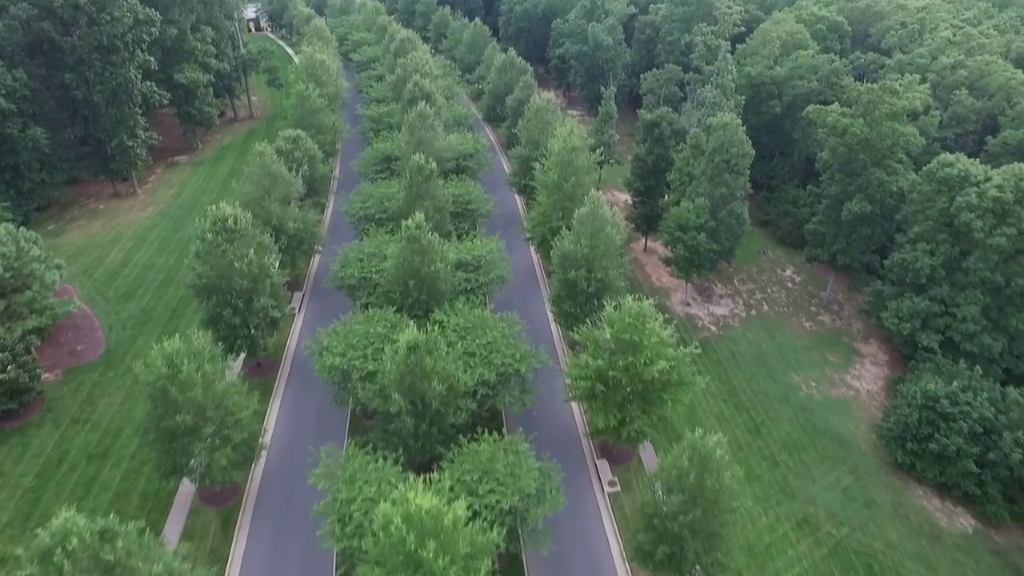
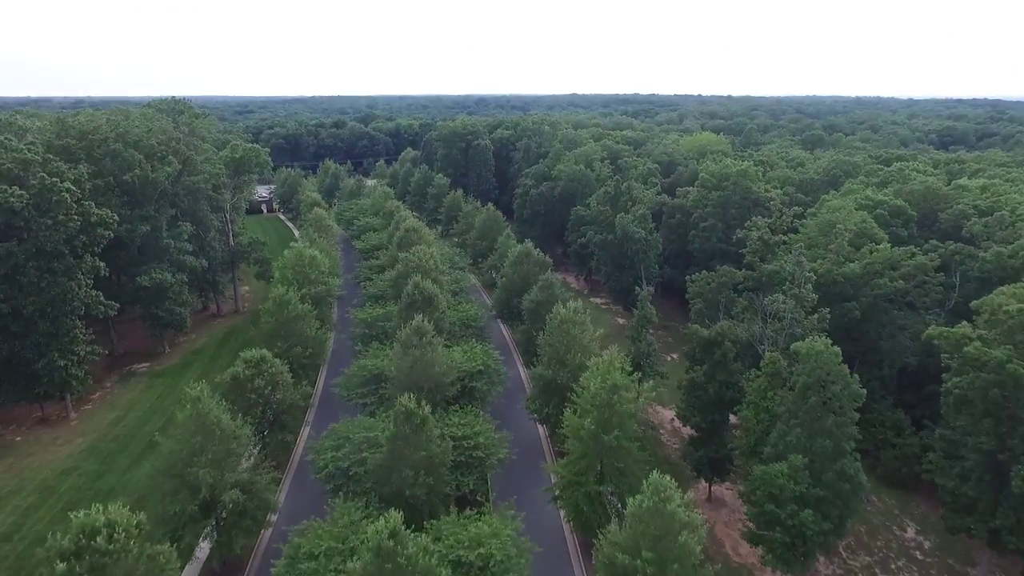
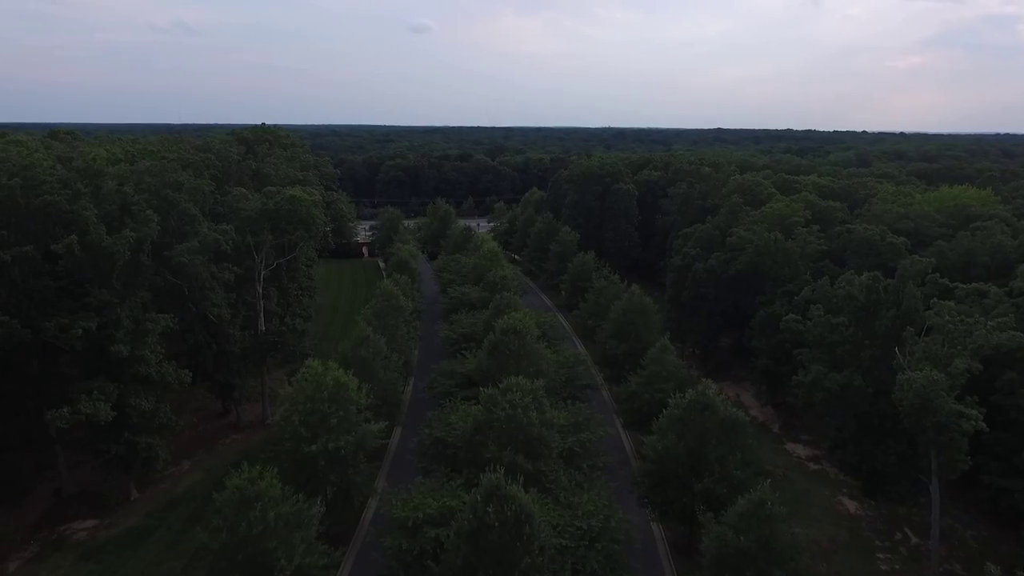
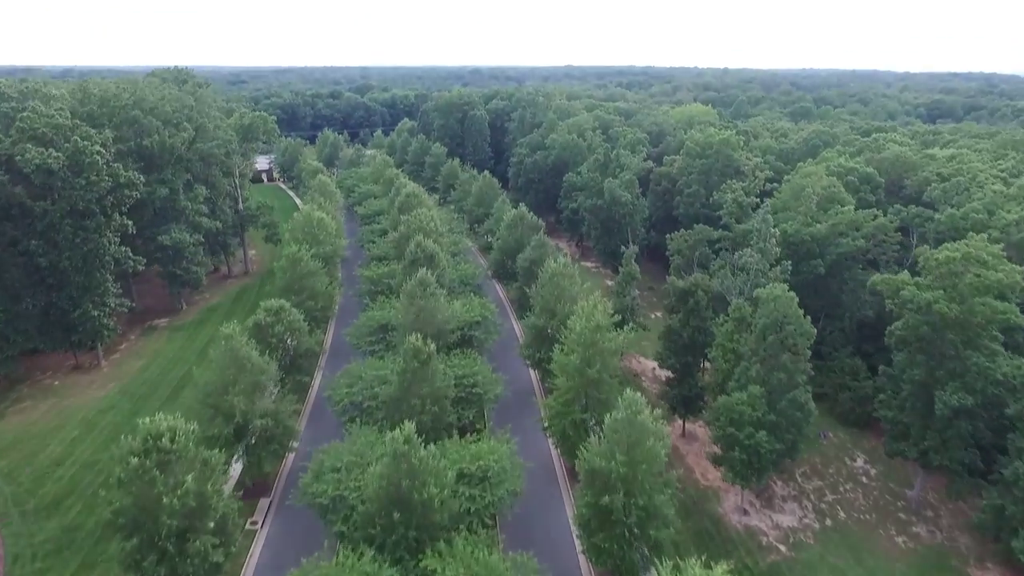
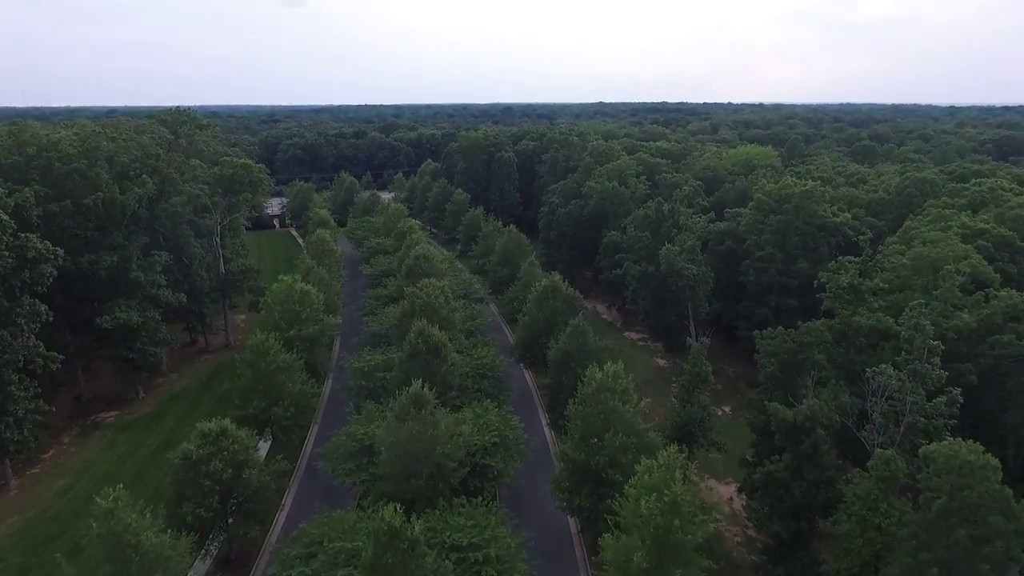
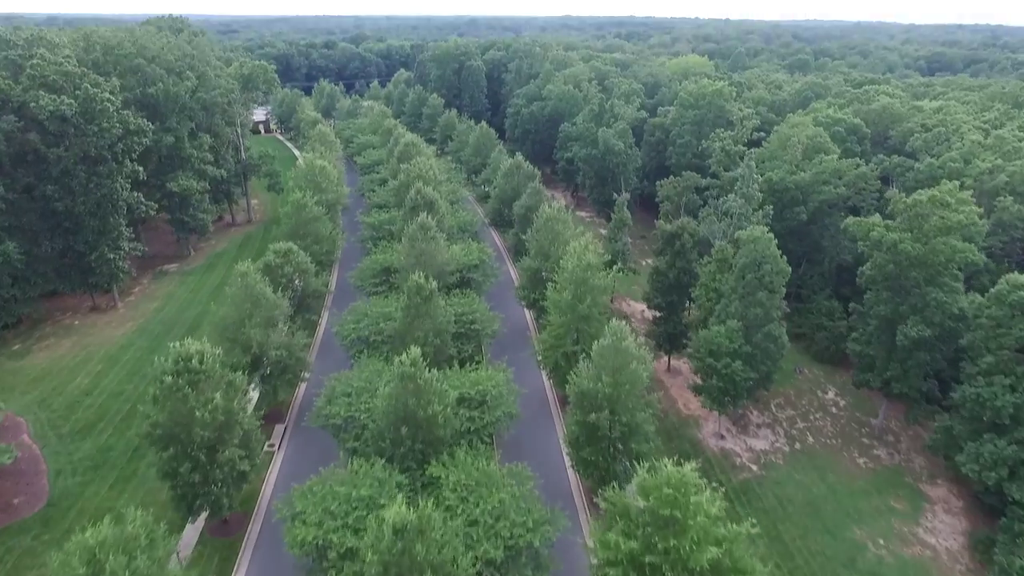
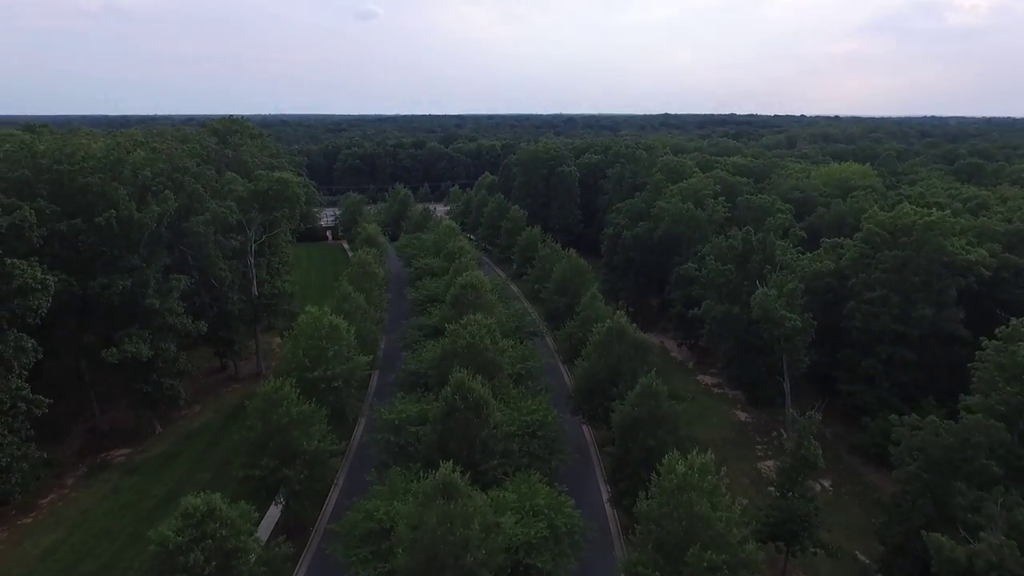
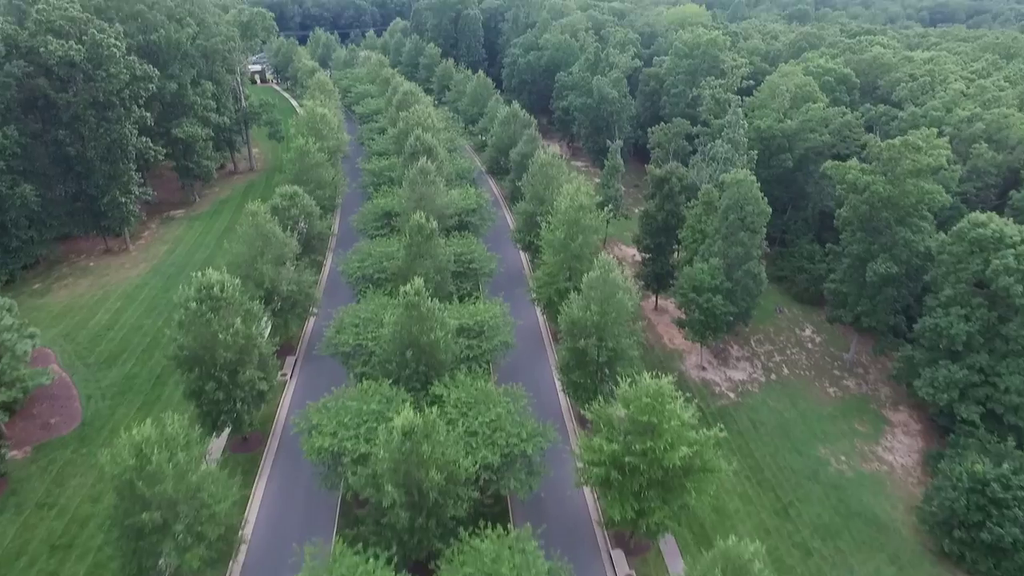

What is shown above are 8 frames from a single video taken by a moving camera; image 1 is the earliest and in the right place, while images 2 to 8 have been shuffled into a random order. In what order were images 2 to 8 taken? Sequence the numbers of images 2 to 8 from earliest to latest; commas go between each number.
8, 6, 4, 2, 5, 7, 3
